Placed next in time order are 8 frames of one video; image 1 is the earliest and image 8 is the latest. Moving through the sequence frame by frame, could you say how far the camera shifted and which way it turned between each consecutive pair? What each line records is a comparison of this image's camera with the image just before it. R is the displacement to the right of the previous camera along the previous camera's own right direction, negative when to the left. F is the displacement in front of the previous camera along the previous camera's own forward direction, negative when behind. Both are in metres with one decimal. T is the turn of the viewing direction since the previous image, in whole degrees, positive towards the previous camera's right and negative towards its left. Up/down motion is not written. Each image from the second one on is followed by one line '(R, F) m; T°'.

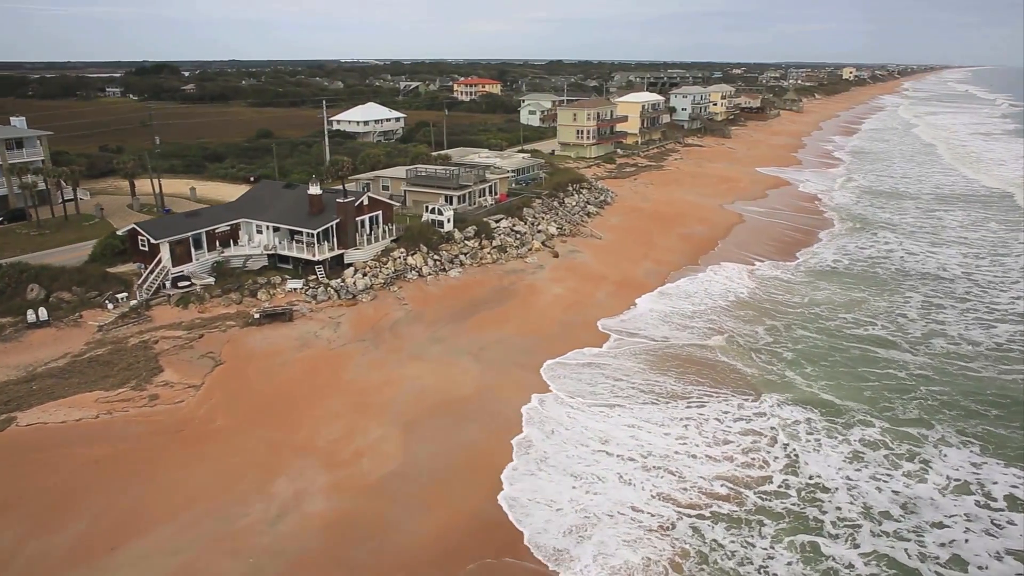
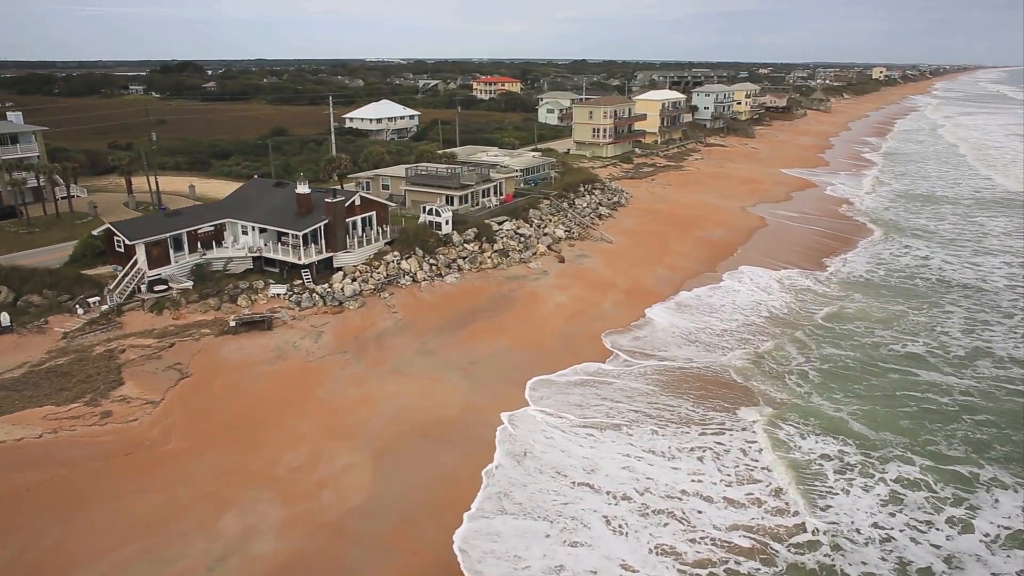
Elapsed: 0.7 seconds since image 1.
(+1.1, +2.6) m; -2°
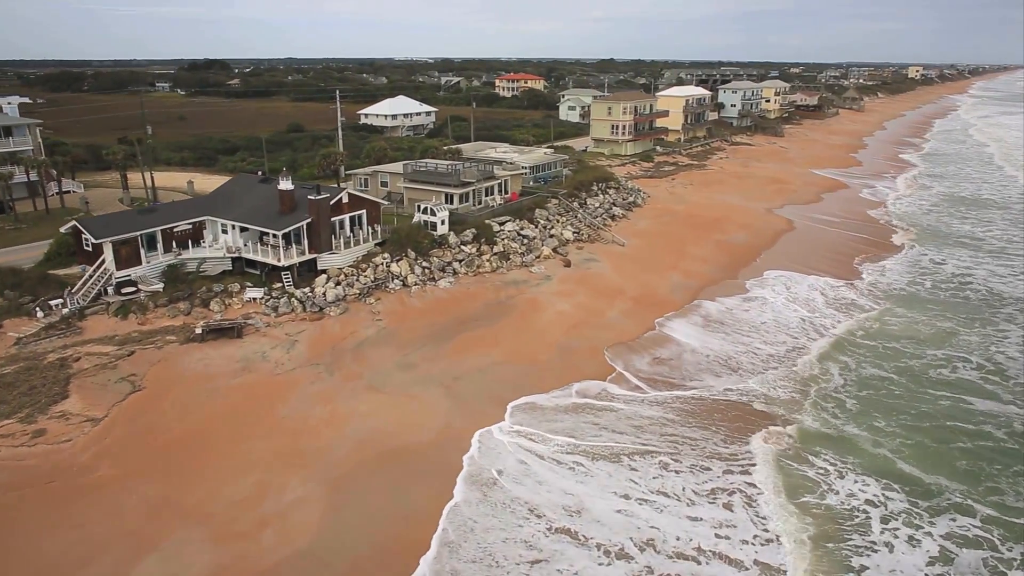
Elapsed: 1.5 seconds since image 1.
(+1.3, +2.8) m; -2°
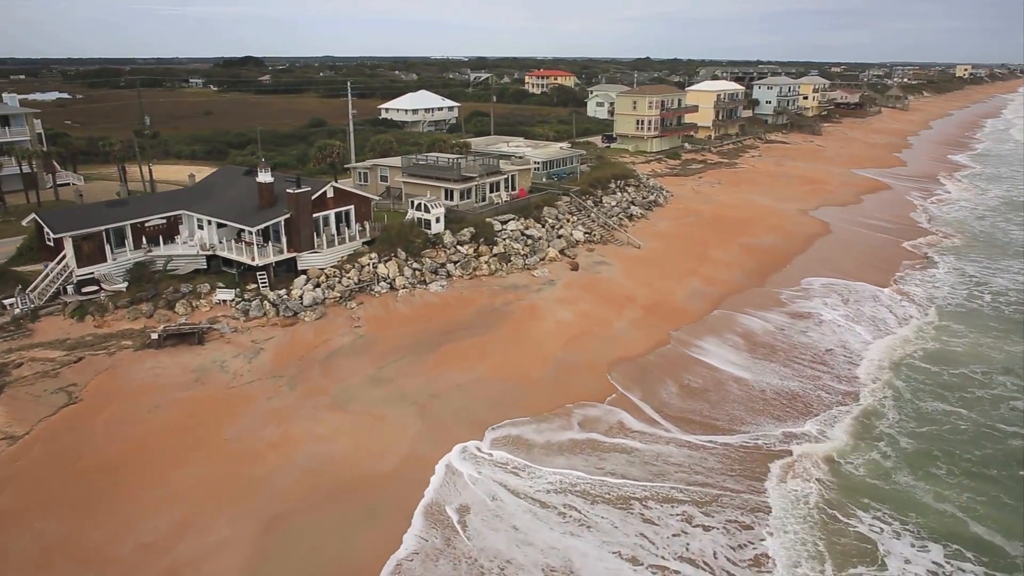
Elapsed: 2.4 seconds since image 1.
(+1.5, +3.1) m; -3°
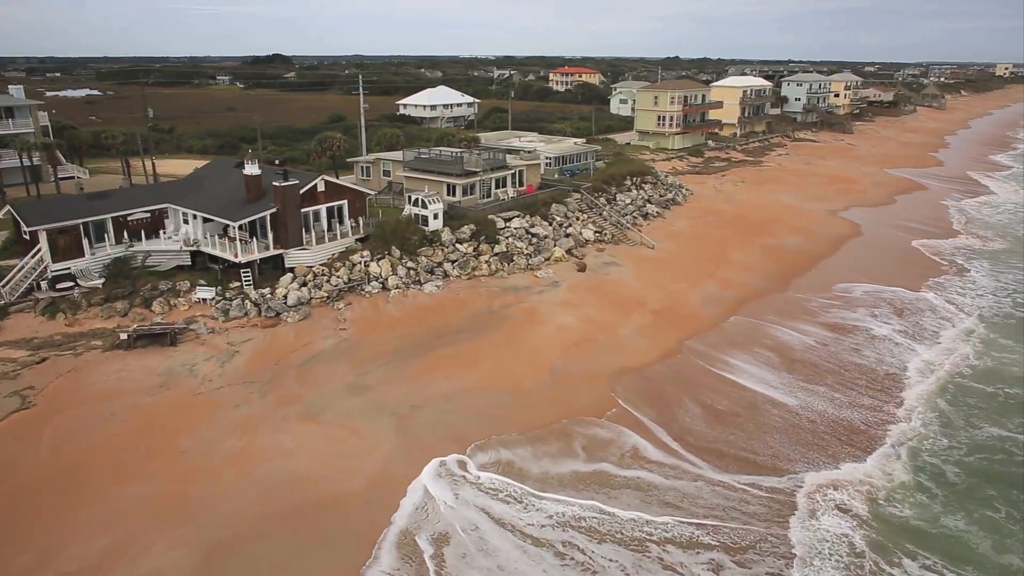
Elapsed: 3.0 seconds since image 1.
(+1.0, +2.0) m; -2°
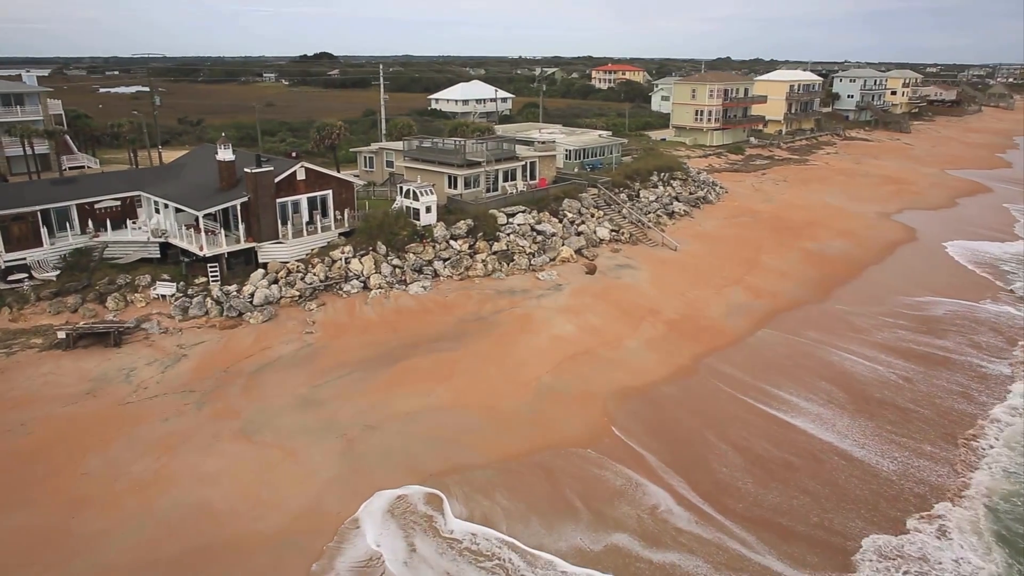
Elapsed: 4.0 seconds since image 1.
(+1.8, +3.1) m; -4°
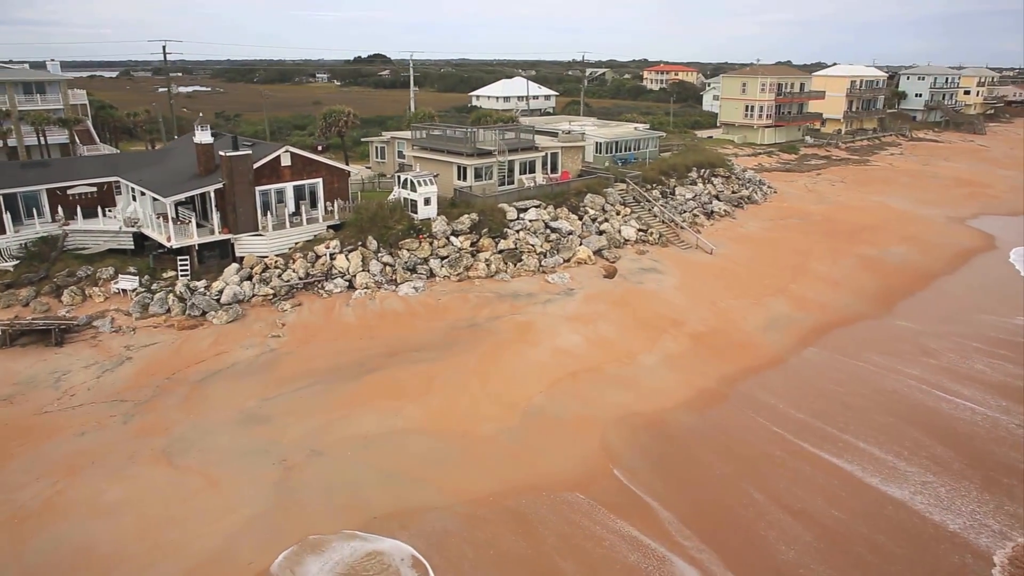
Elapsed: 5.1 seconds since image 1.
(+1.5, +3.2) m; -4°
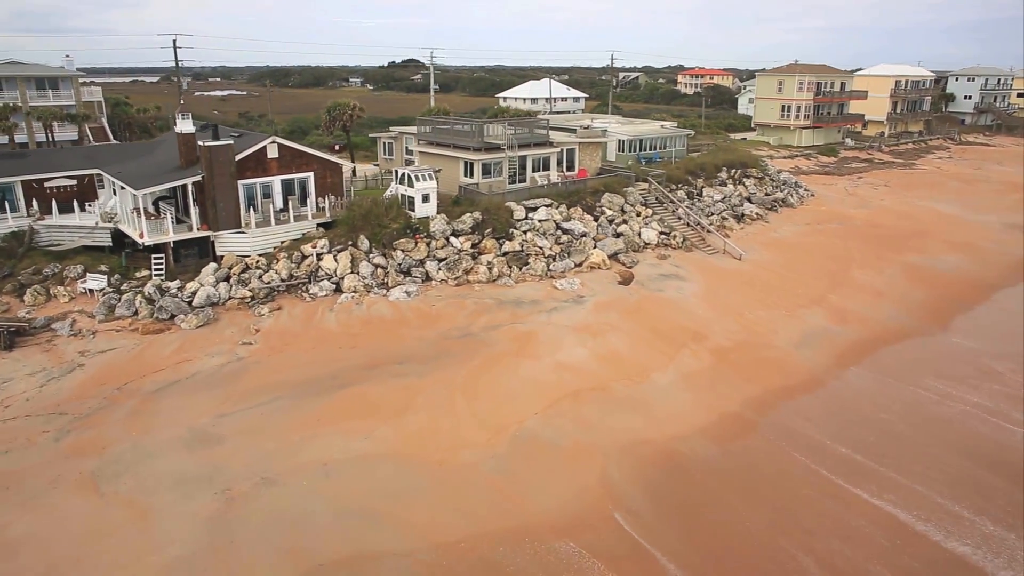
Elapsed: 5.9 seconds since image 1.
(+0.9, +2.2) m; -3°
